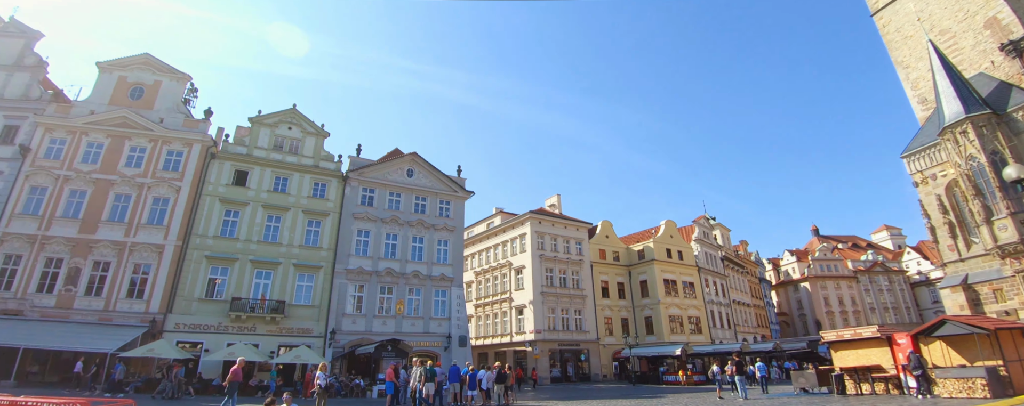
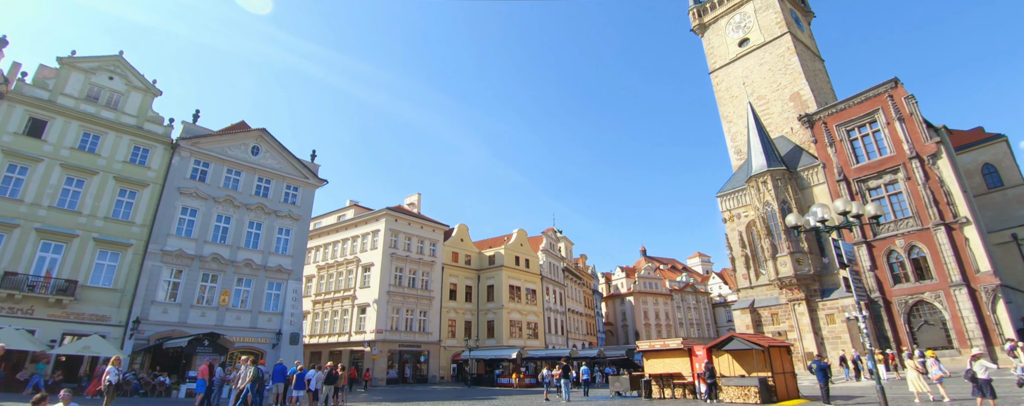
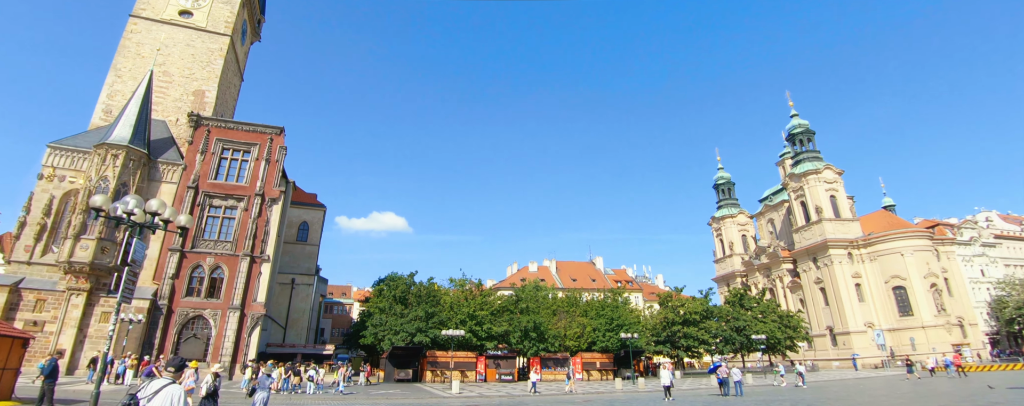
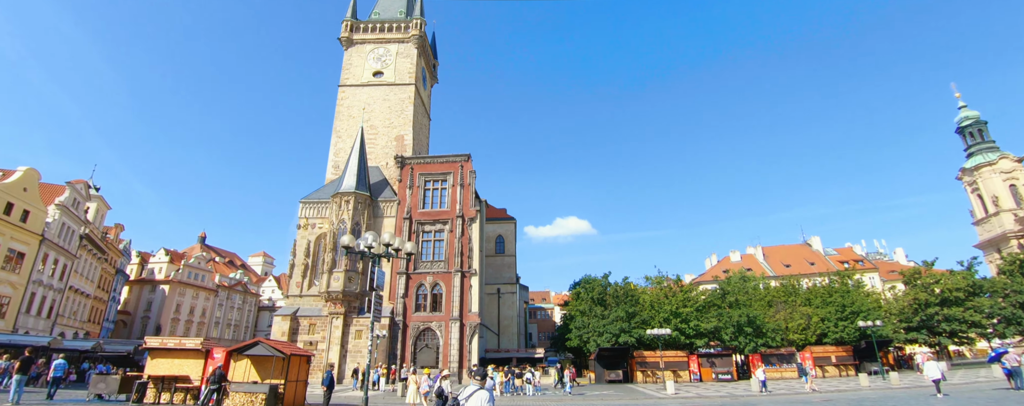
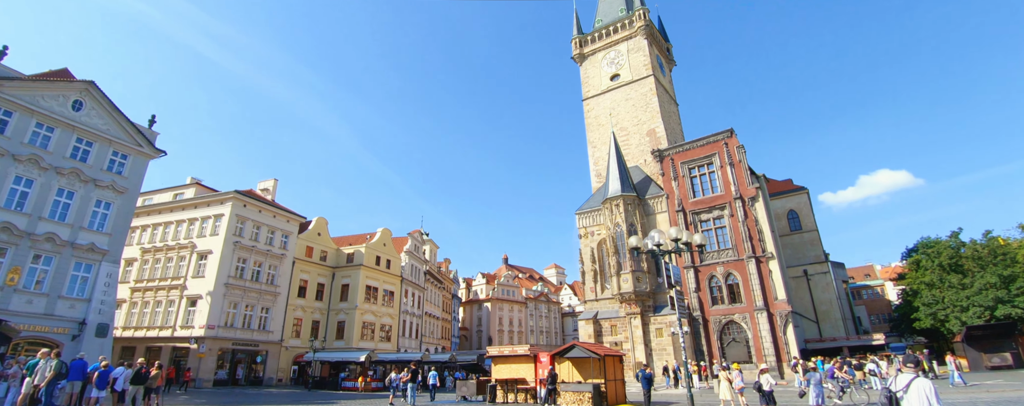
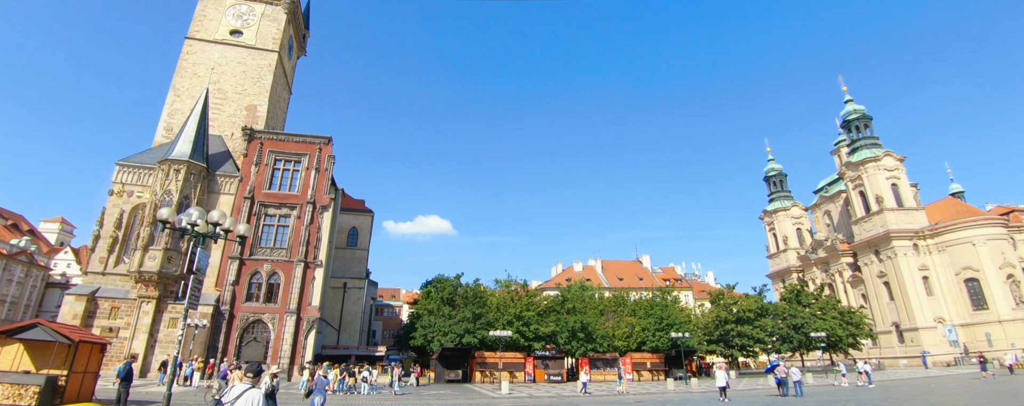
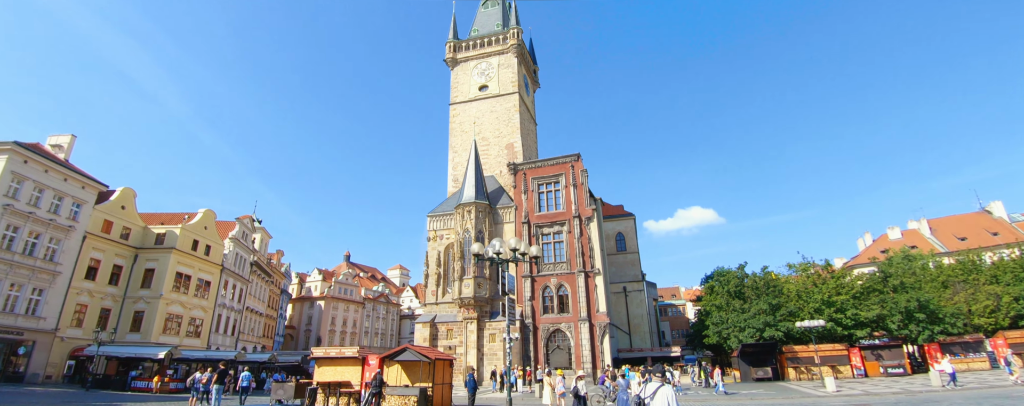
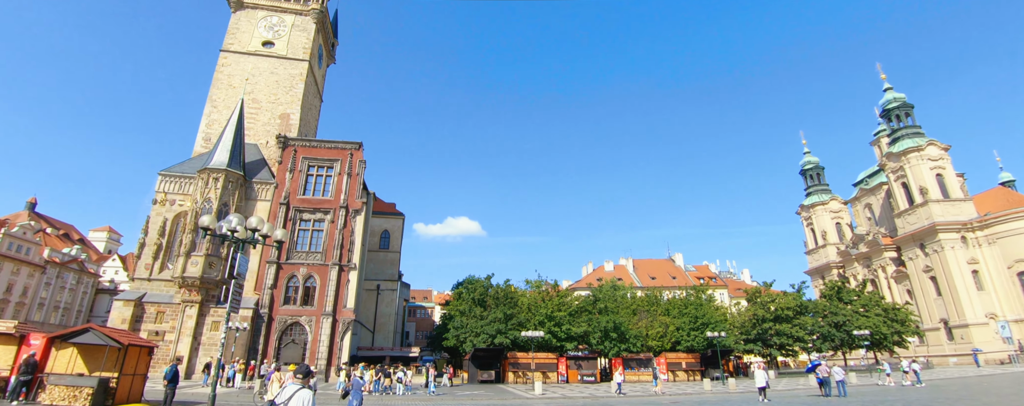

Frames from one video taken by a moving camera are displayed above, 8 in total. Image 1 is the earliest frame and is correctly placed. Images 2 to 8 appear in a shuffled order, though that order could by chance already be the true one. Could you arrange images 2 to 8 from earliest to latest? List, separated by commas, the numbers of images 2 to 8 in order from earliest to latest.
2, 5, 7, 4, 6, 3, 8
